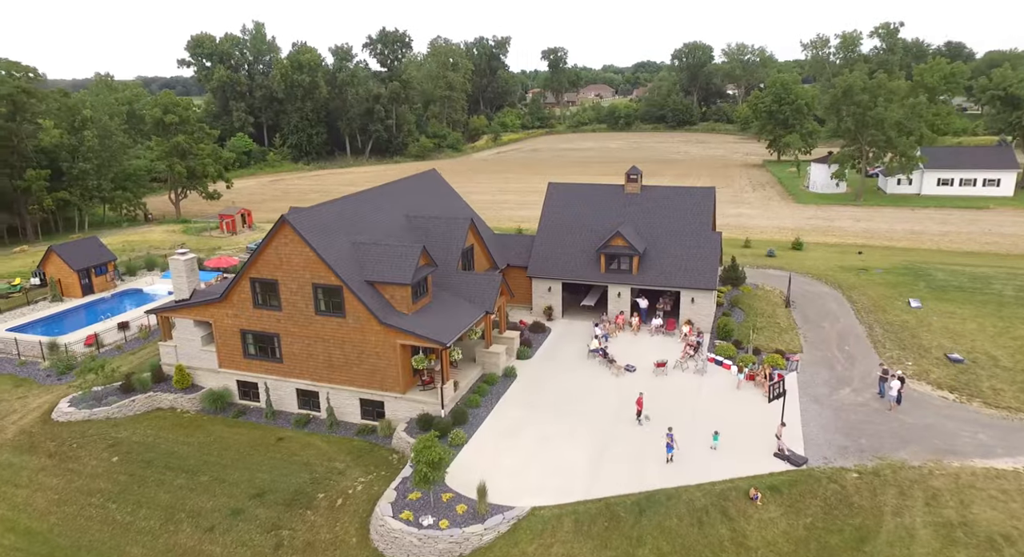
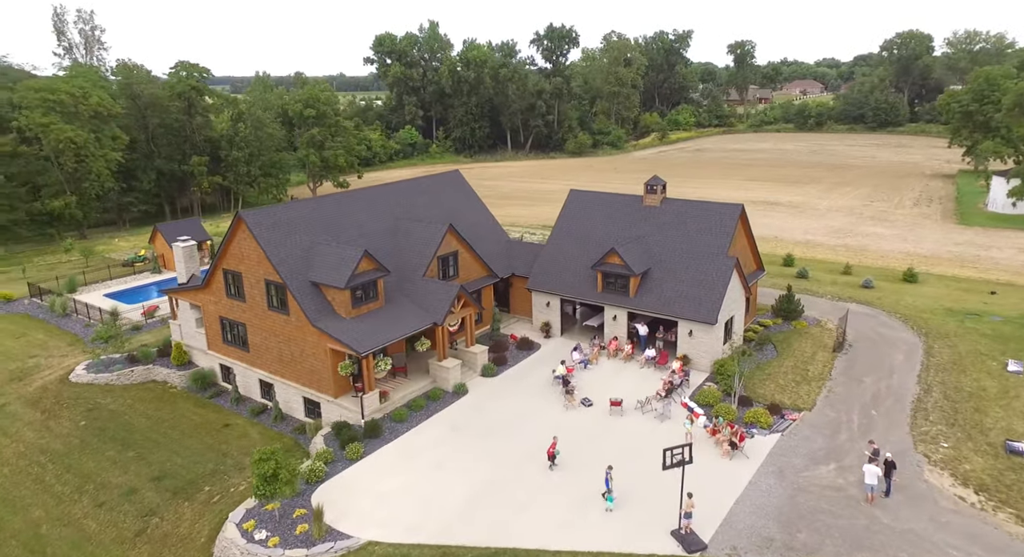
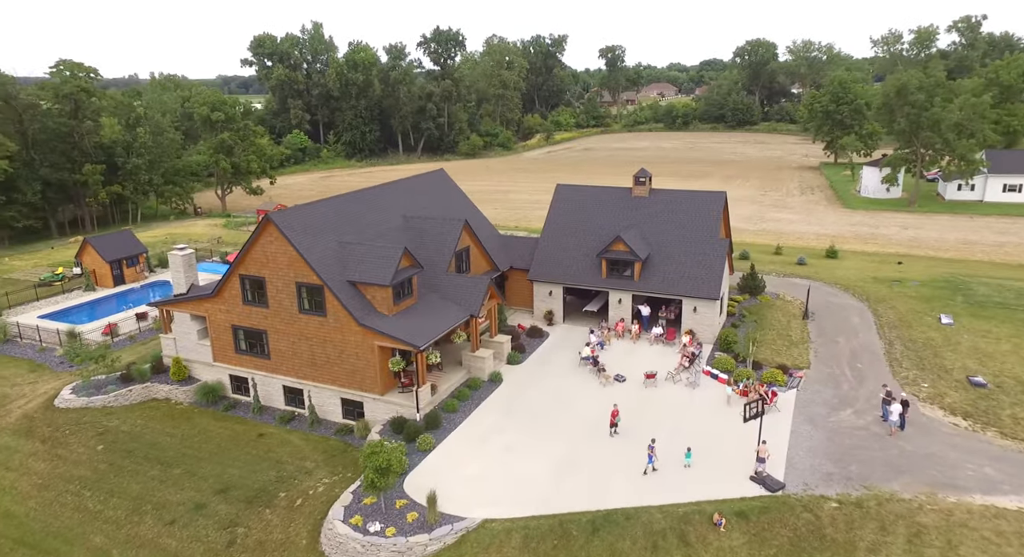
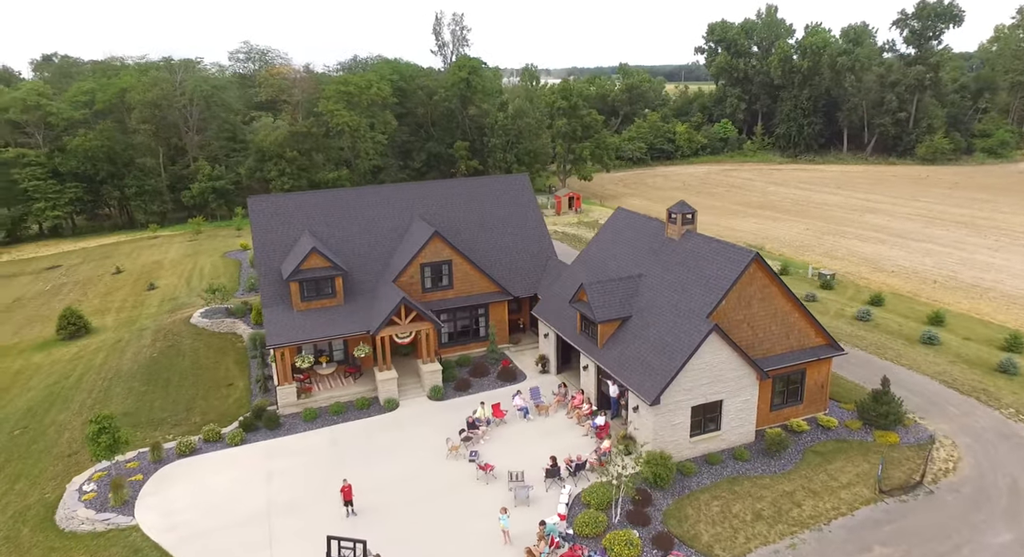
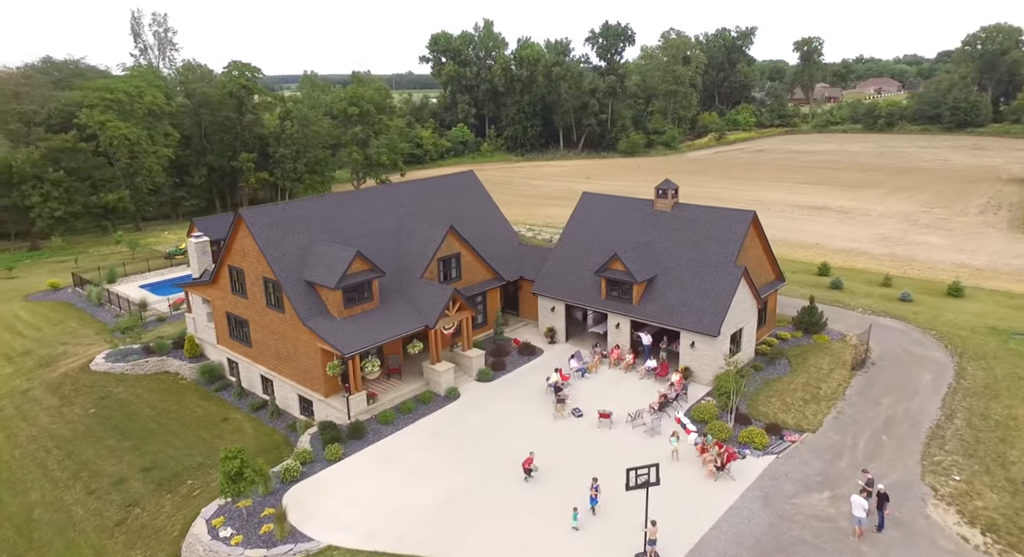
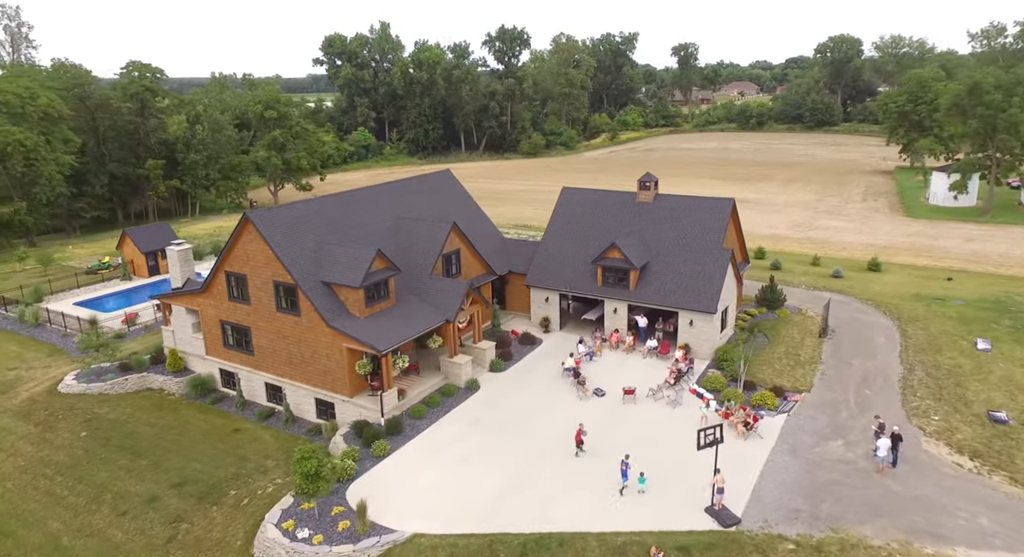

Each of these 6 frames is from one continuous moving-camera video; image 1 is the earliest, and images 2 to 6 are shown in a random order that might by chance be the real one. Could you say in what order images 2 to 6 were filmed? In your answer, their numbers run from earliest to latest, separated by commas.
3, 6, 2, 5, 4
